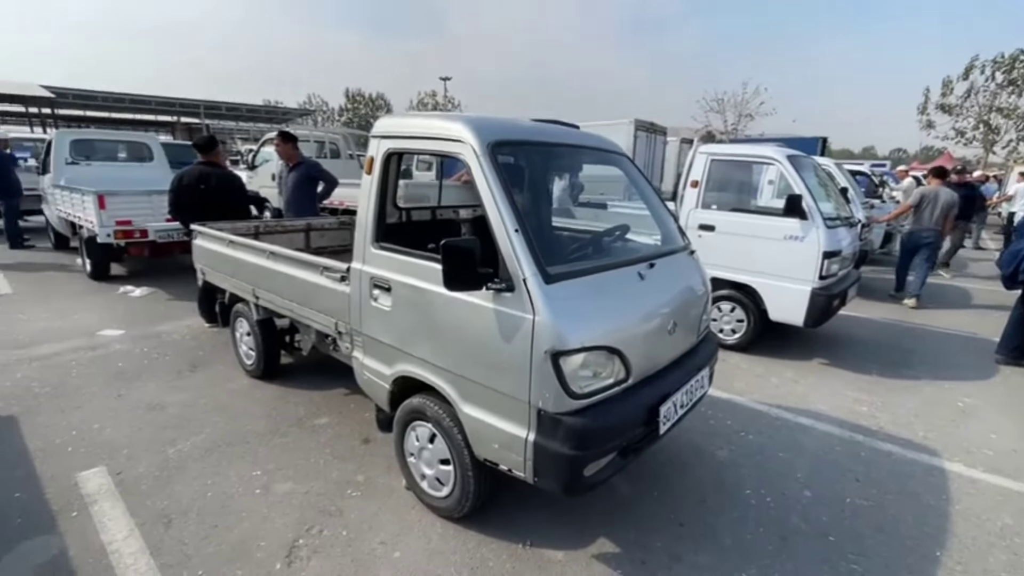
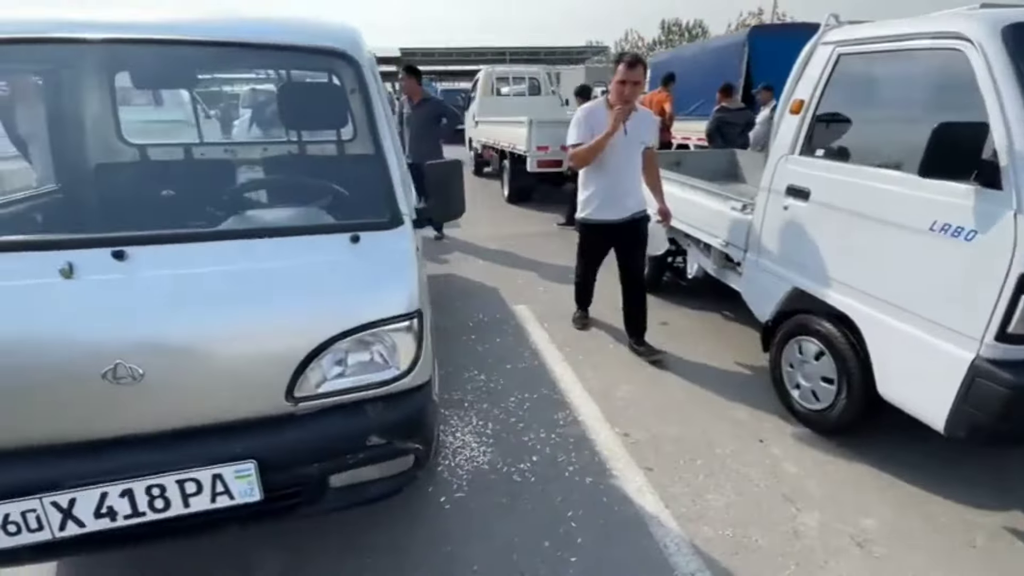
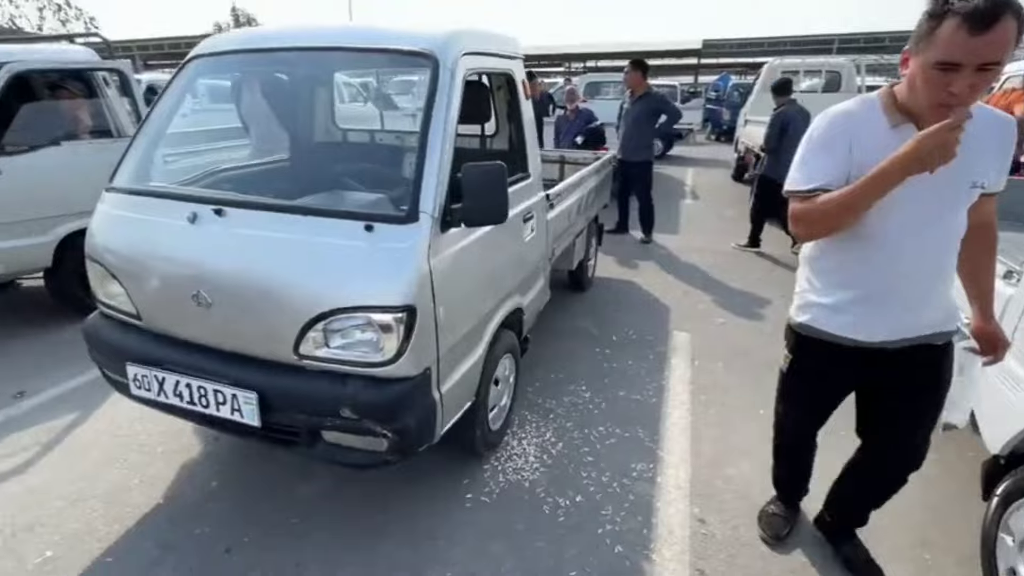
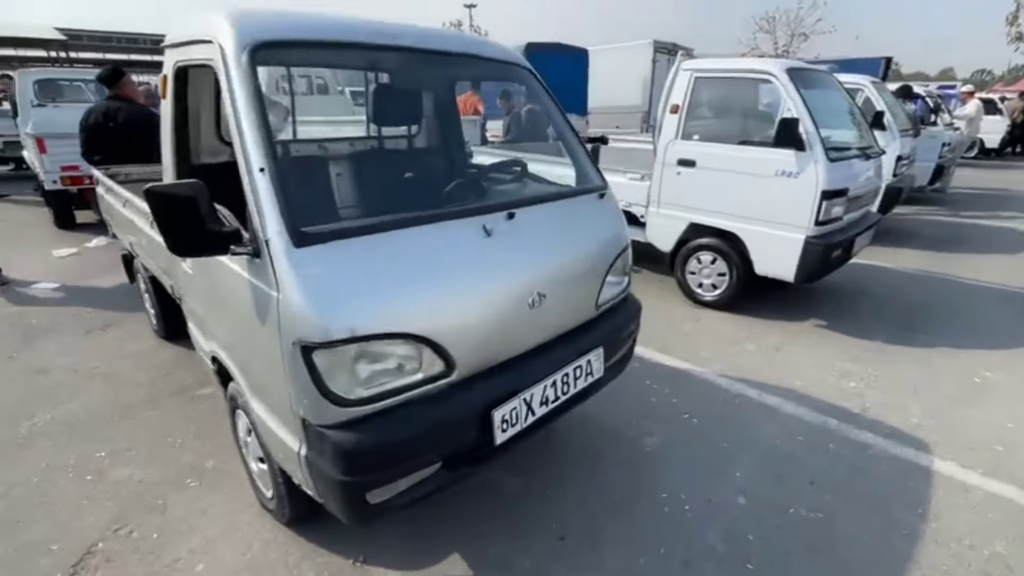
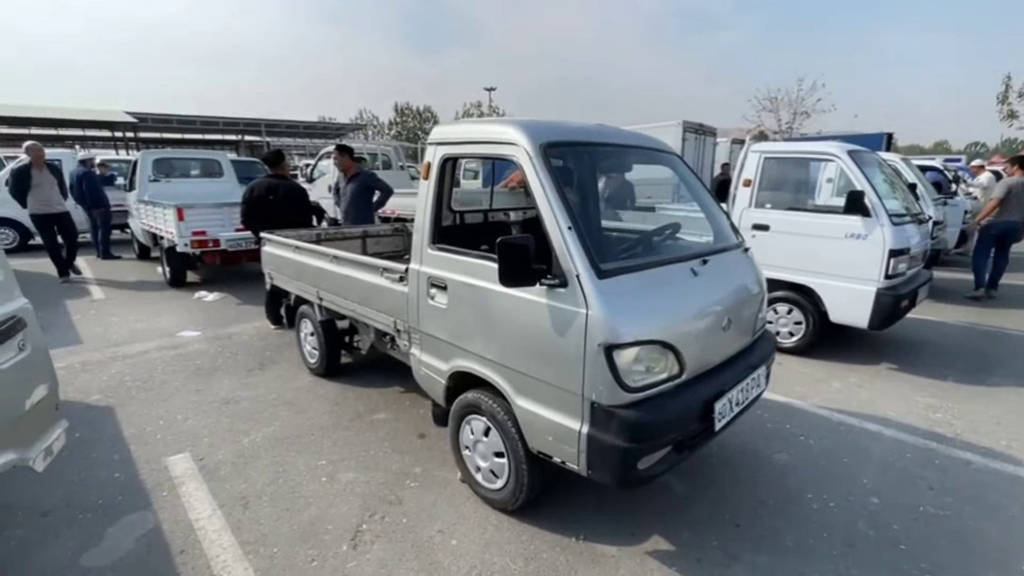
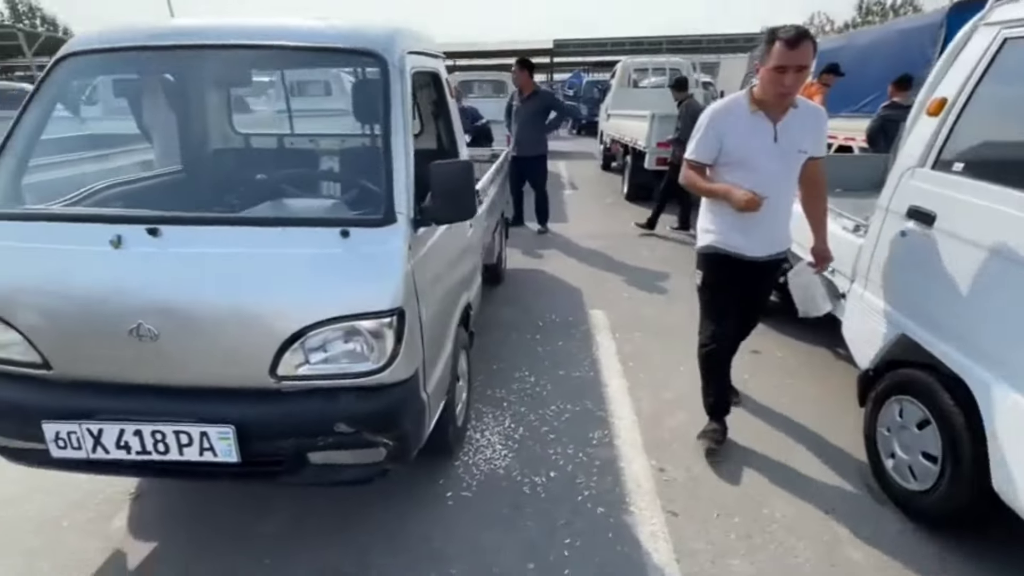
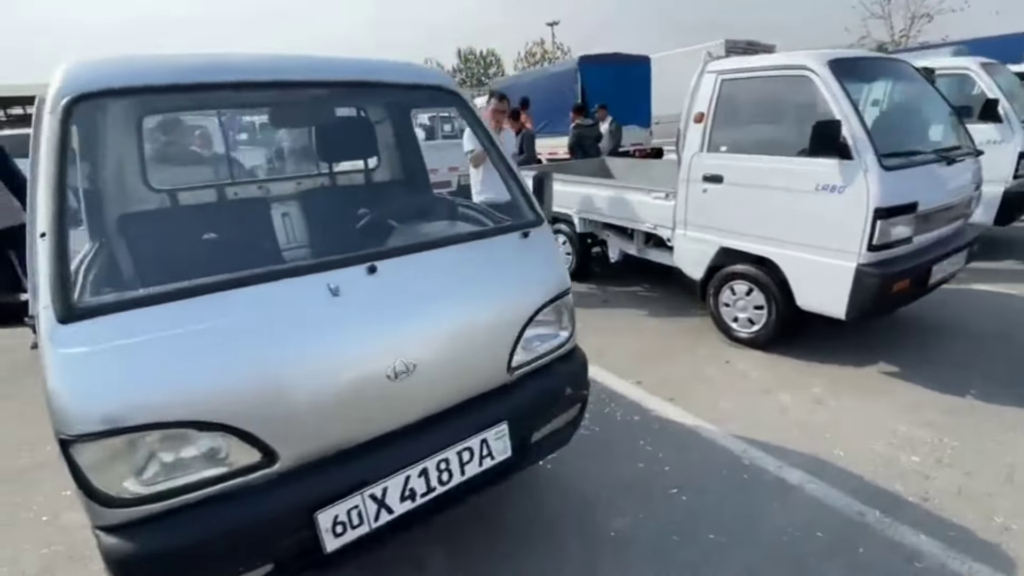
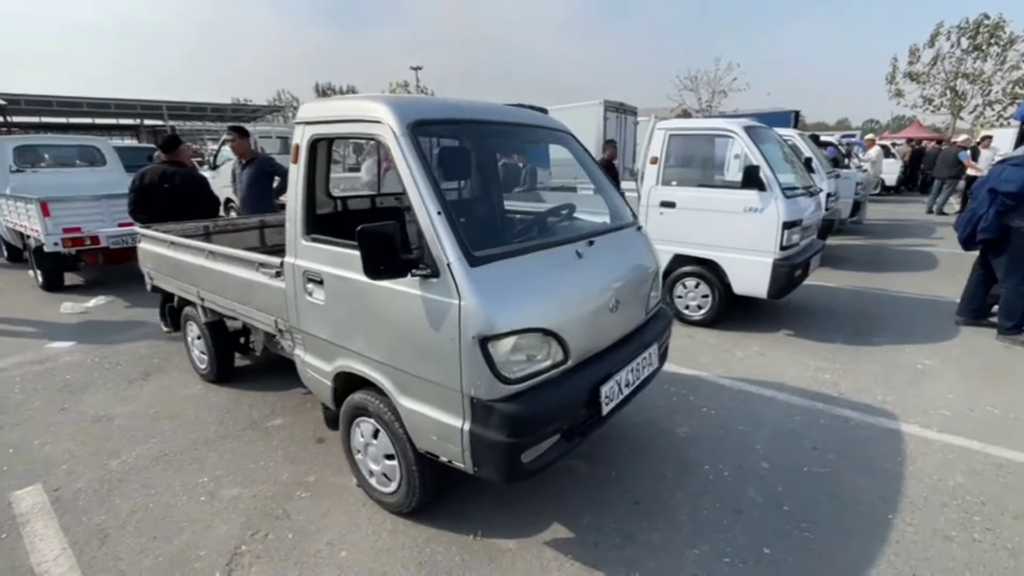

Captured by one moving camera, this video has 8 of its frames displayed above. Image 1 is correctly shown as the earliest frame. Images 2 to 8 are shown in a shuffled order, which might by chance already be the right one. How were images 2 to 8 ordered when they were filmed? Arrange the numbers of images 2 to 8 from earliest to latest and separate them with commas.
5, 8, 4, 7, 2, 6, 3
